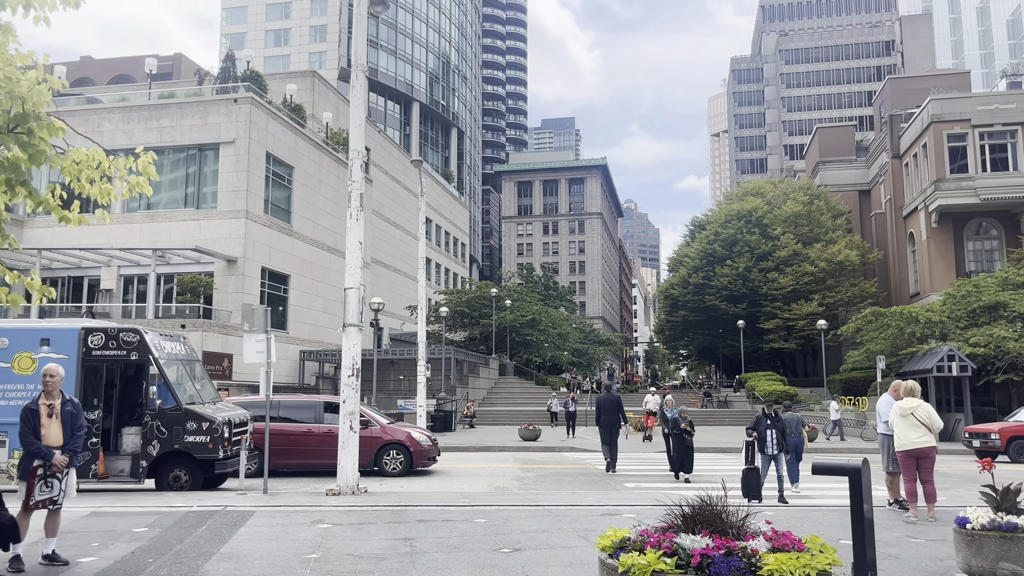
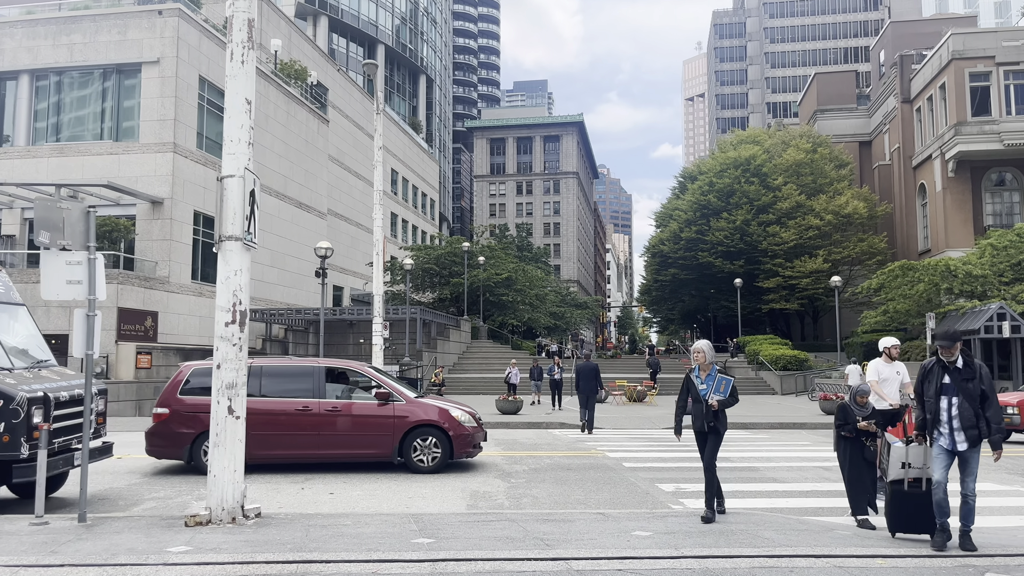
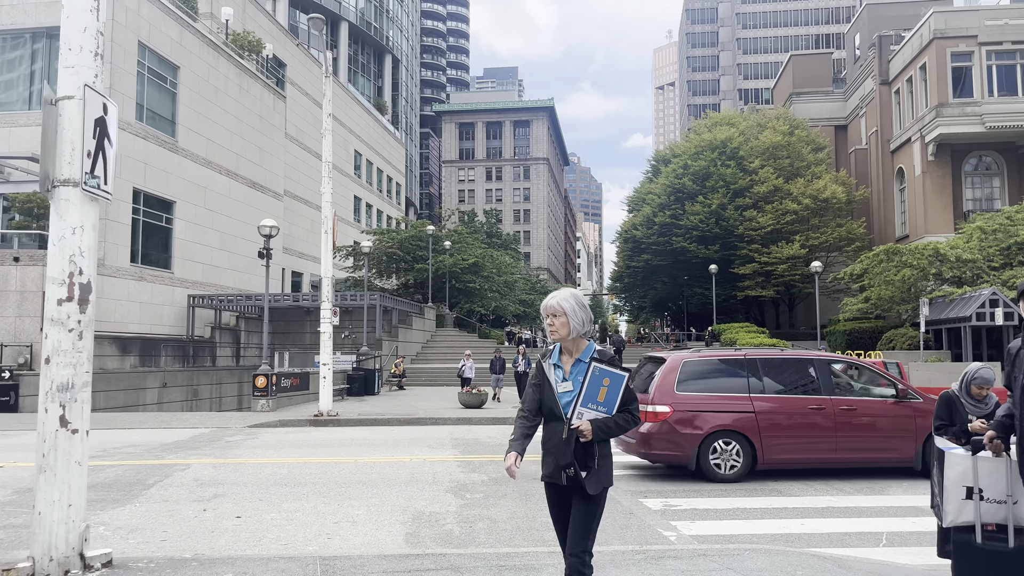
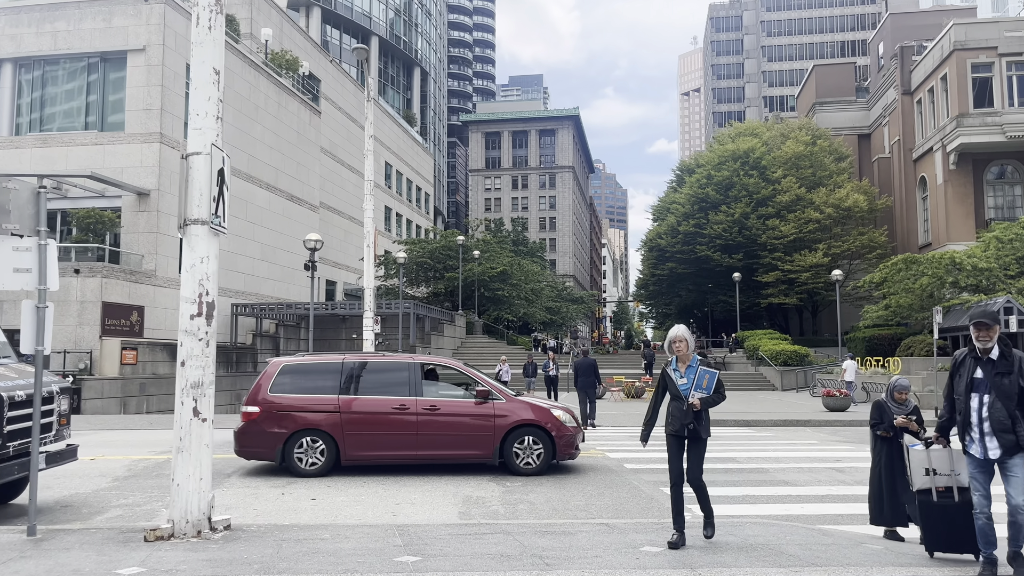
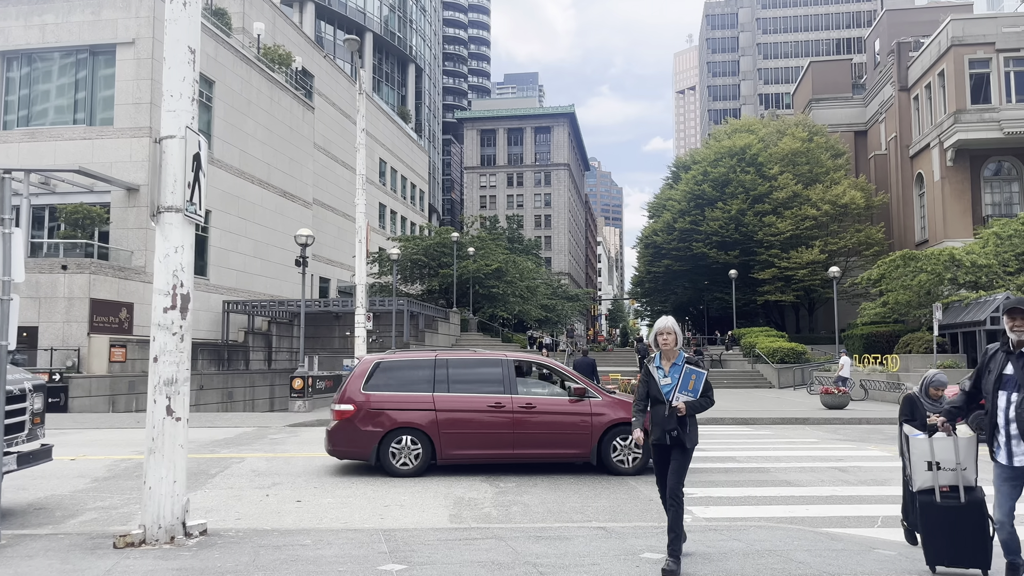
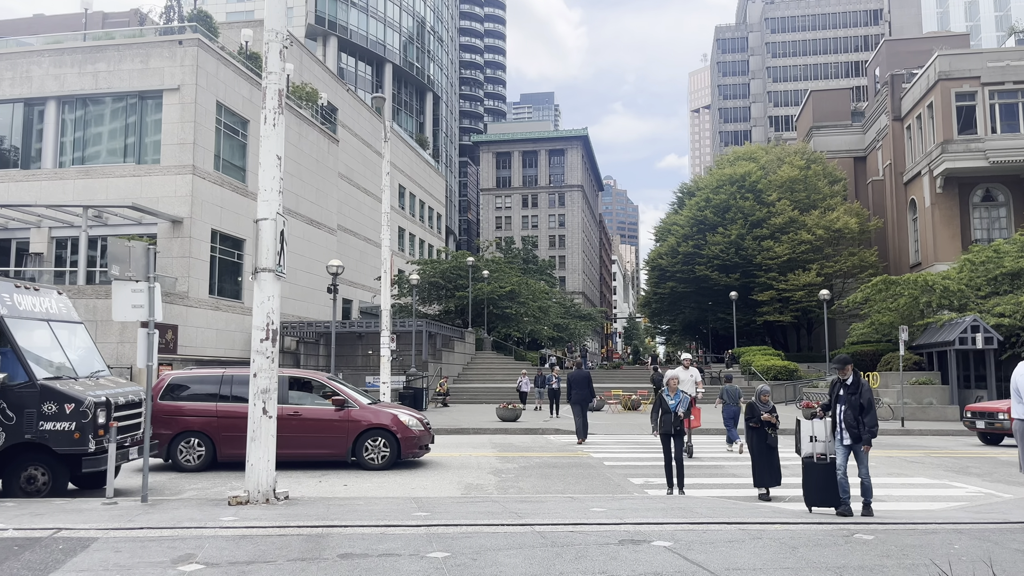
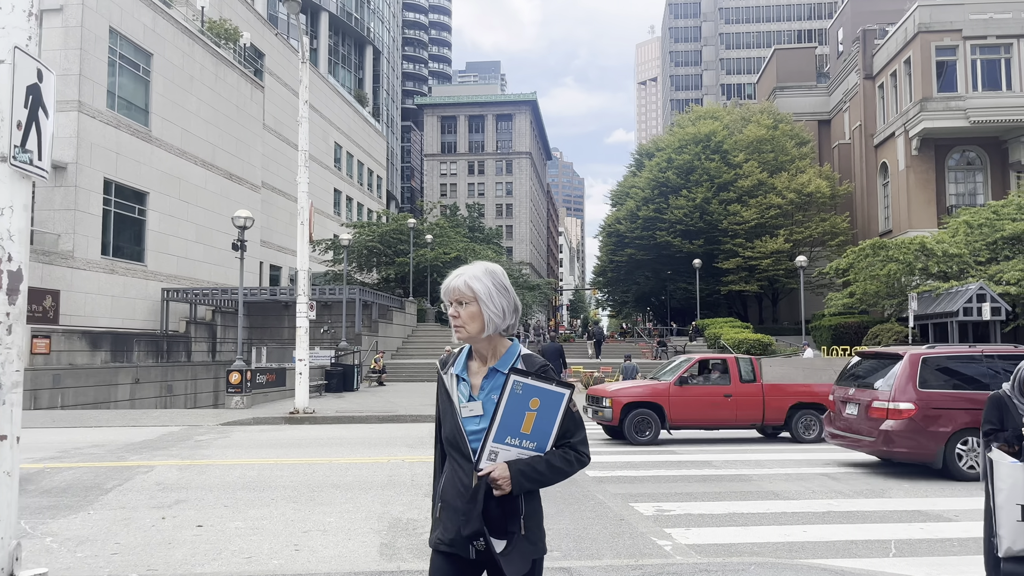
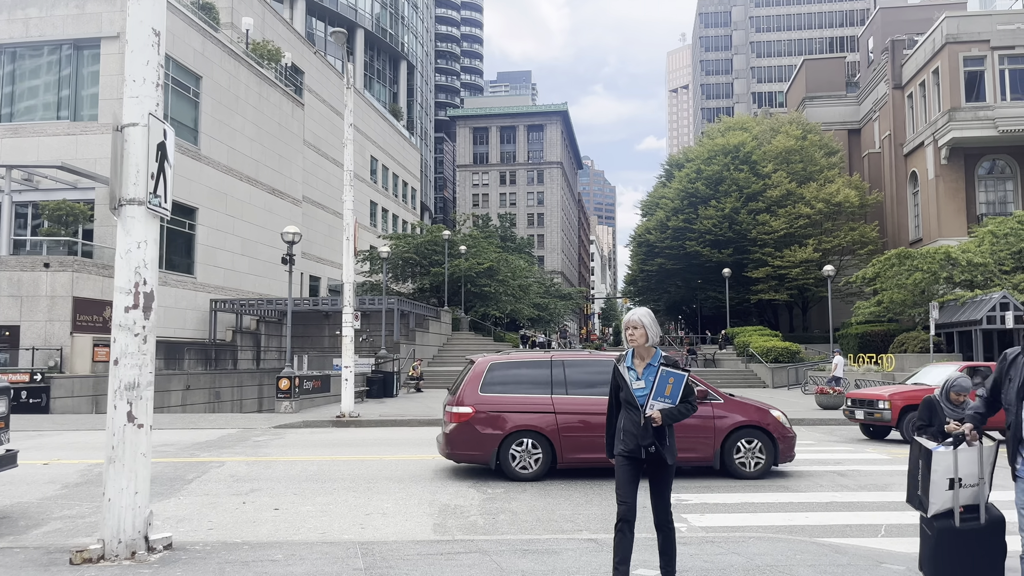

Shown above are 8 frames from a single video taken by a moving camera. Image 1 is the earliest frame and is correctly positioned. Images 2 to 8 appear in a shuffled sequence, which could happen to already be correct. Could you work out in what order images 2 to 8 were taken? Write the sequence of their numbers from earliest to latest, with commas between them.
6, 2, 4, 5, 8, 3, 7
